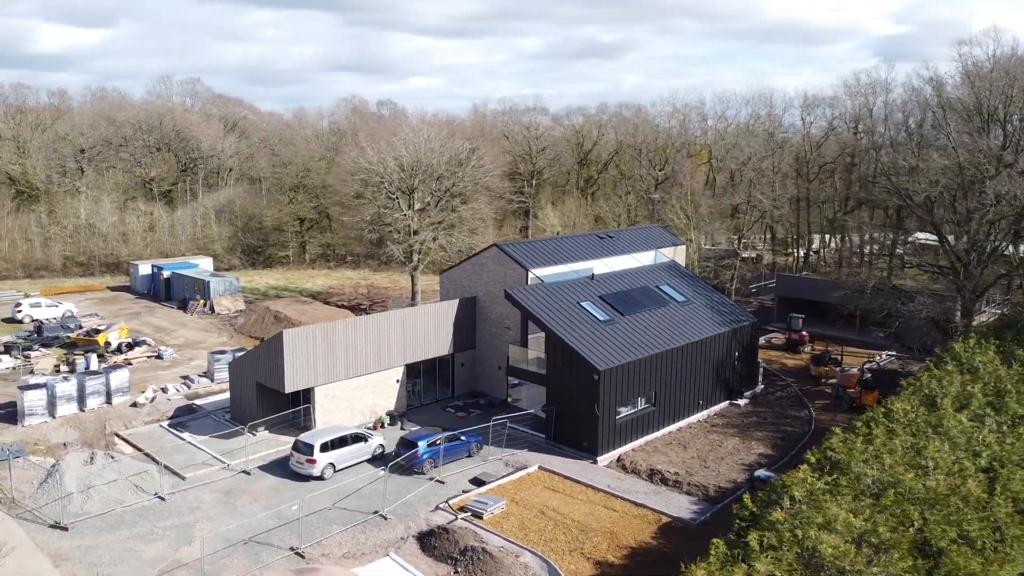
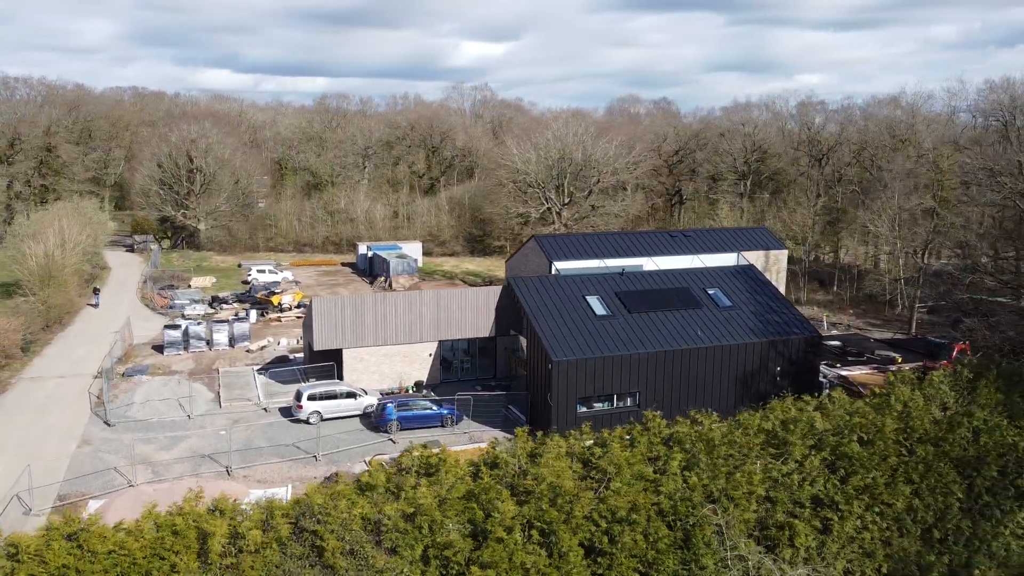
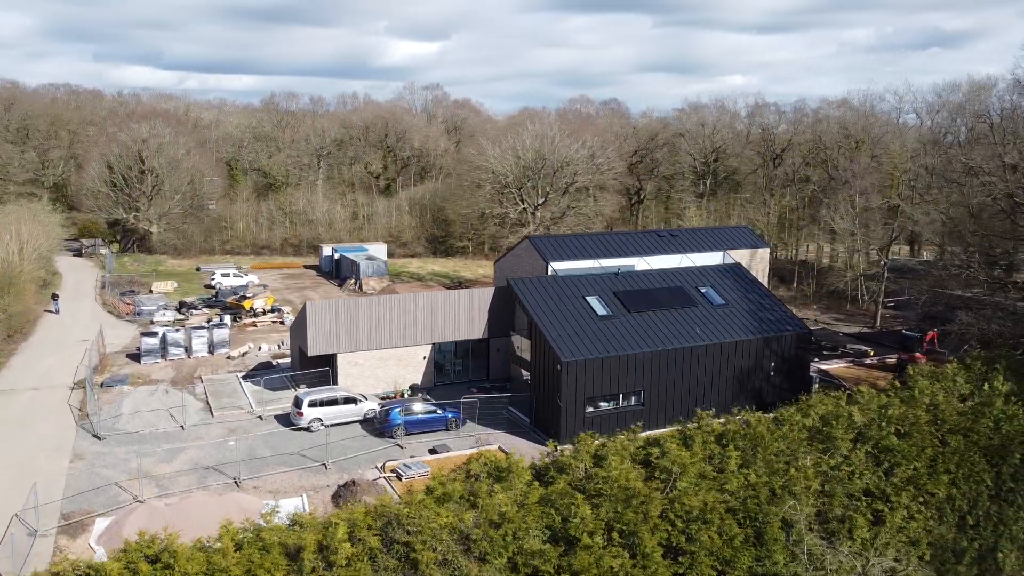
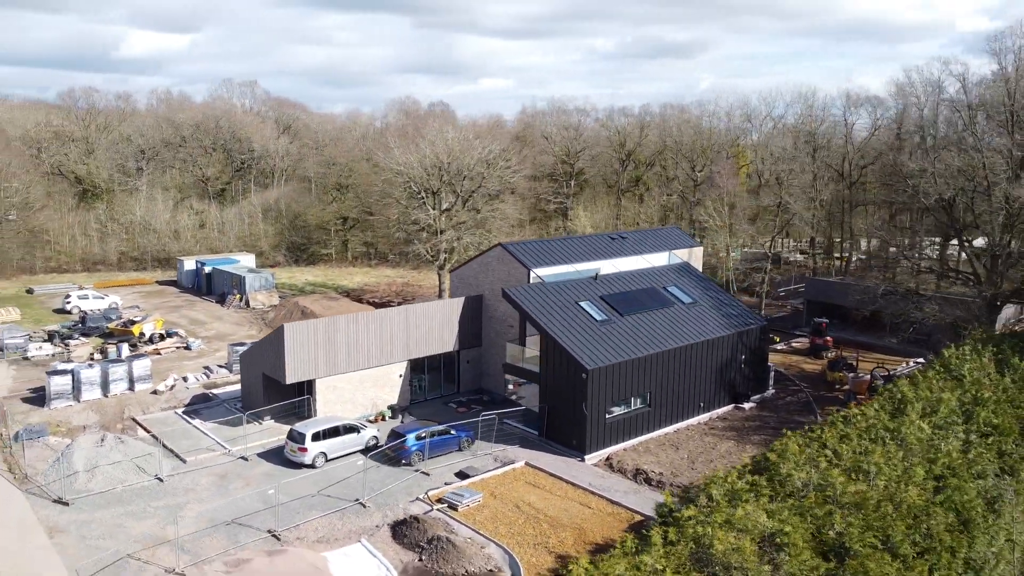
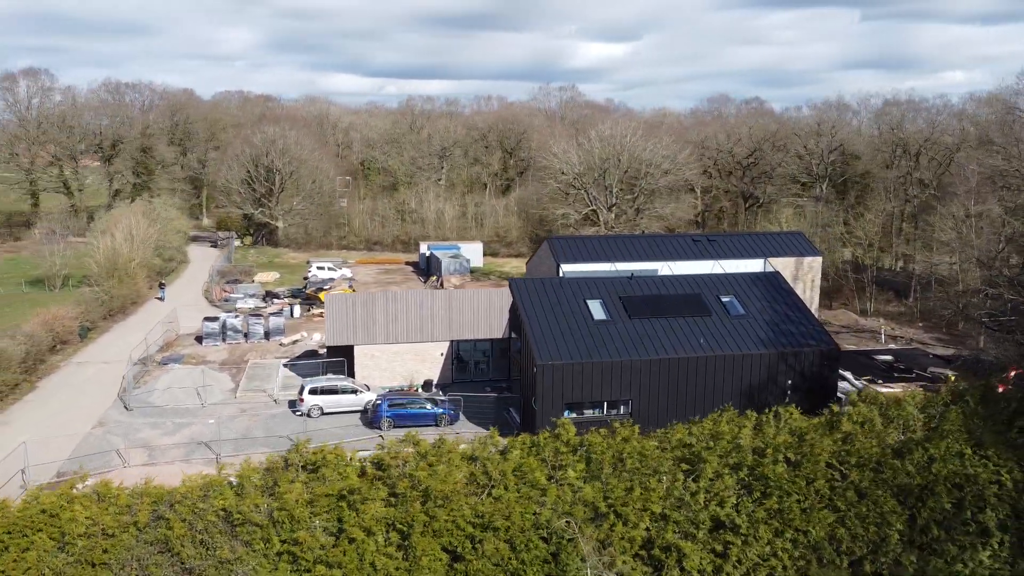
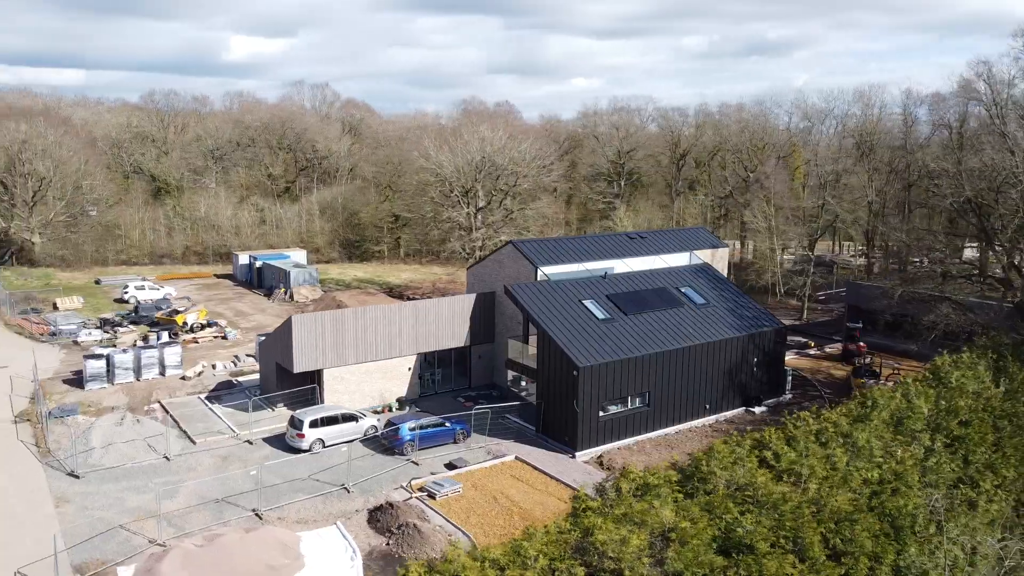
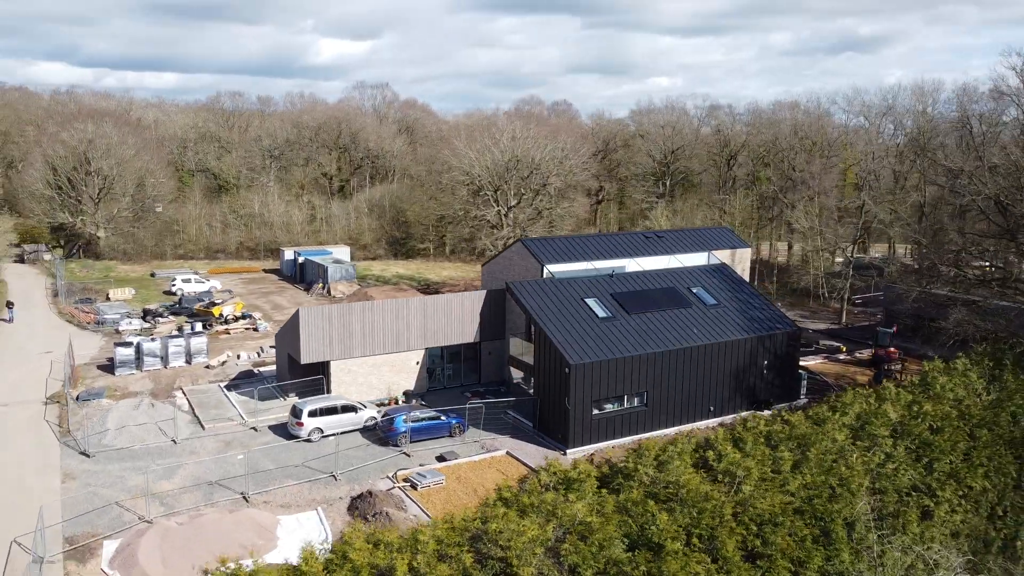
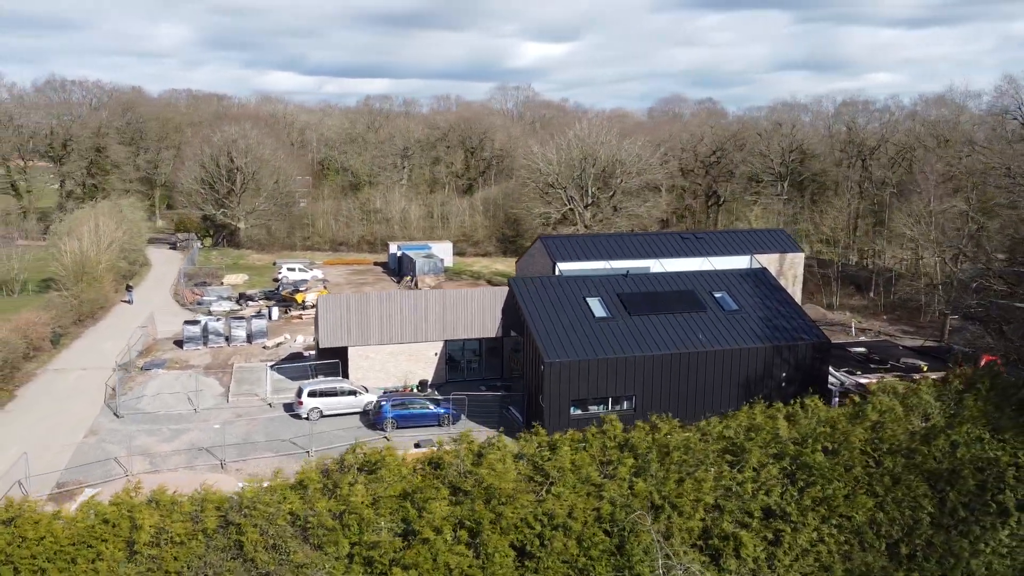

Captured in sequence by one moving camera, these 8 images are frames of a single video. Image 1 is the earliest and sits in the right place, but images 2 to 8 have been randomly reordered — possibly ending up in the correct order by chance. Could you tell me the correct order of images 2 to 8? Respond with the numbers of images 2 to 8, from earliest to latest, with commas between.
4, 6, 7, 3, 2, 8, 5
